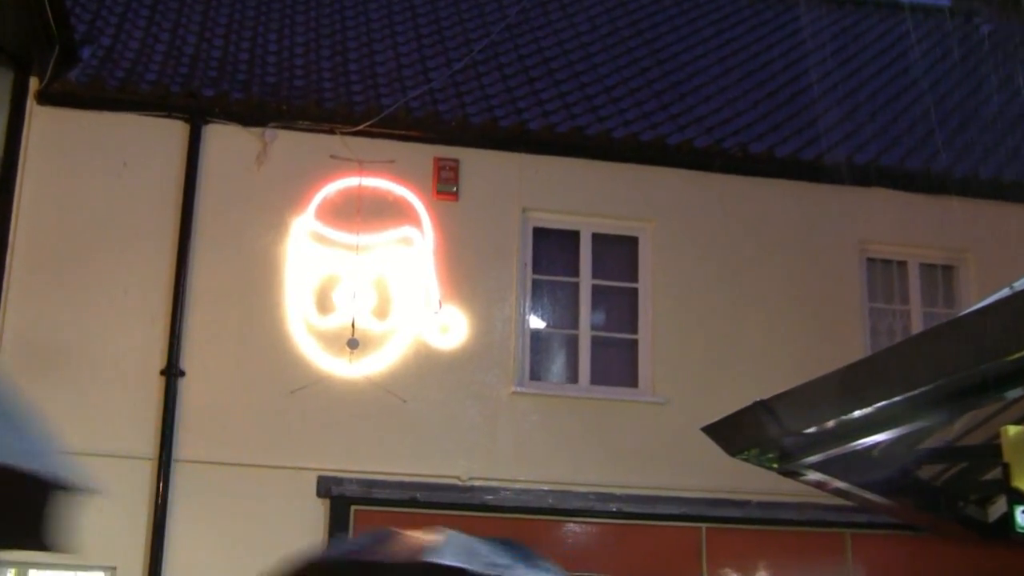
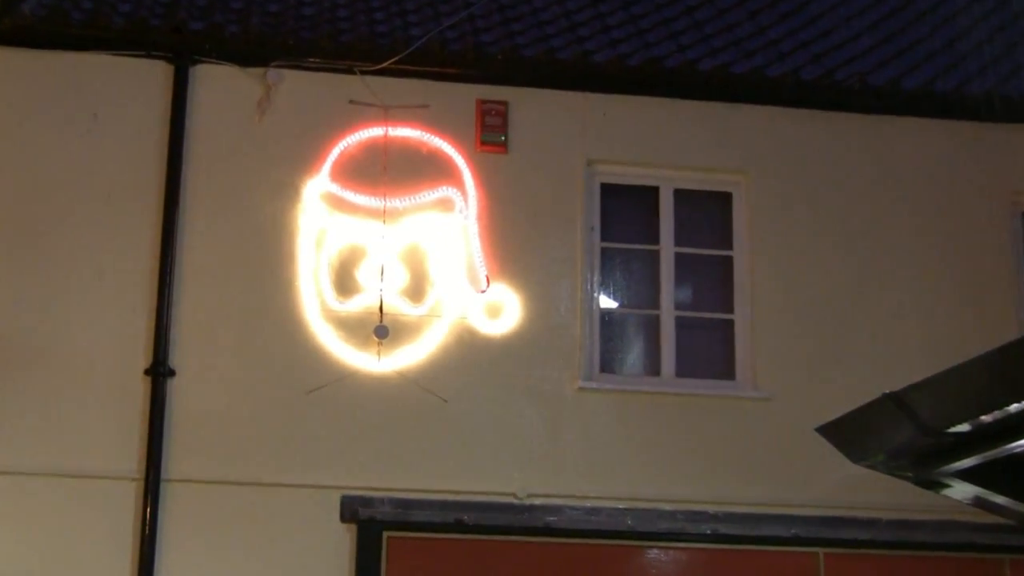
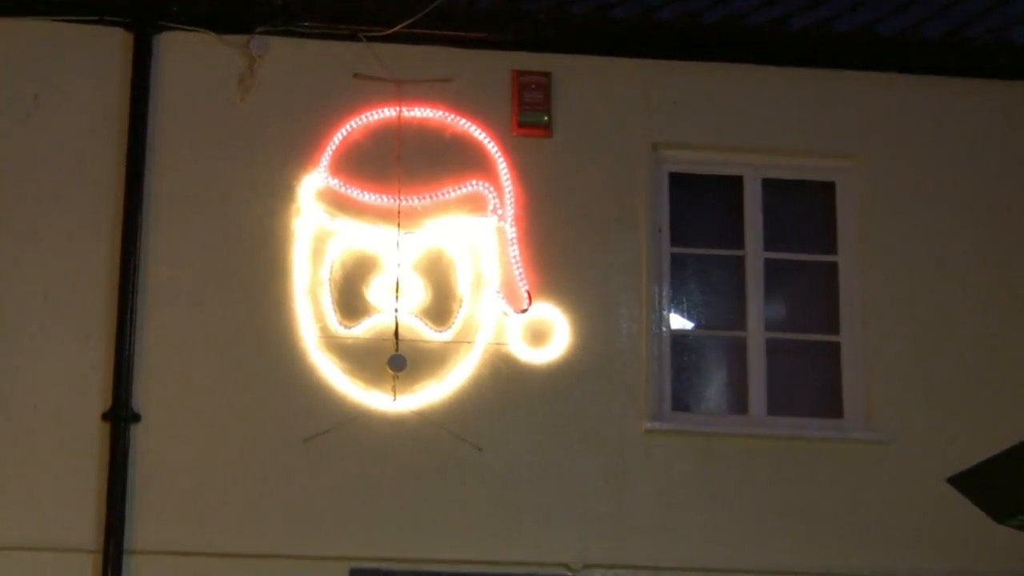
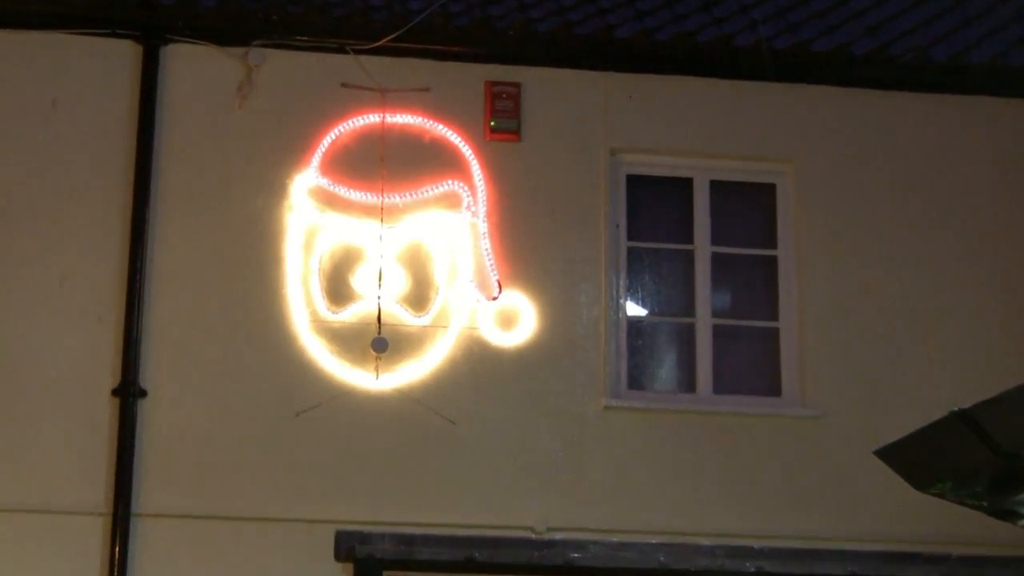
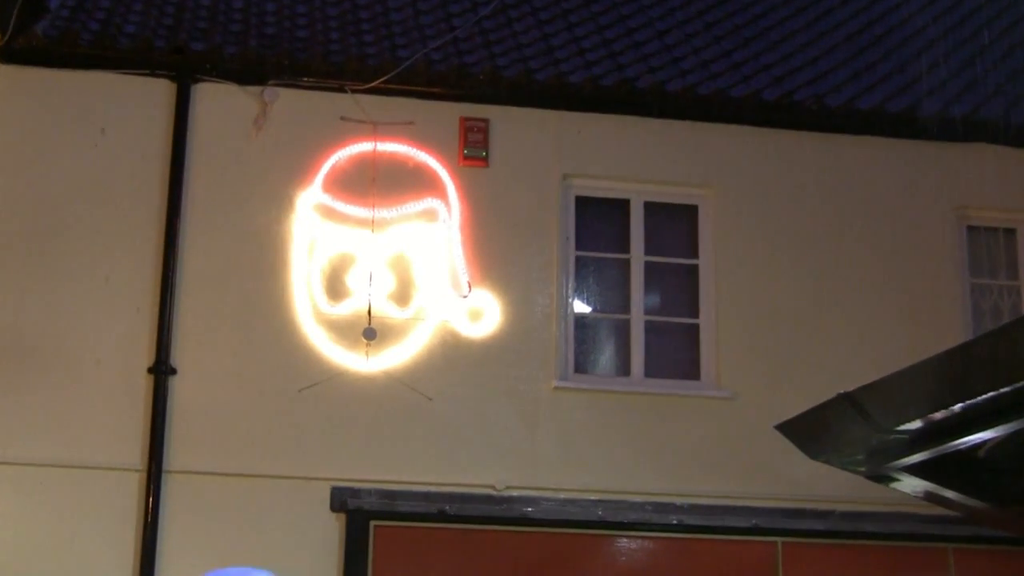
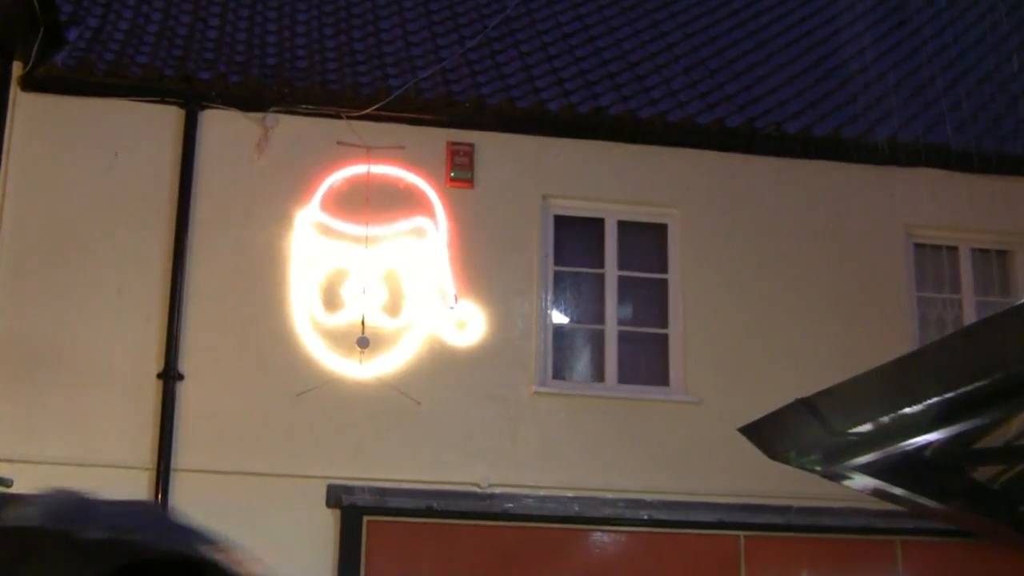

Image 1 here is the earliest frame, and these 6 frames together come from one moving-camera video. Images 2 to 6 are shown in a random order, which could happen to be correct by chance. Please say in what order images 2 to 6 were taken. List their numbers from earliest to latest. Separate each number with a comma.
6, 5, 2, 4, 3
